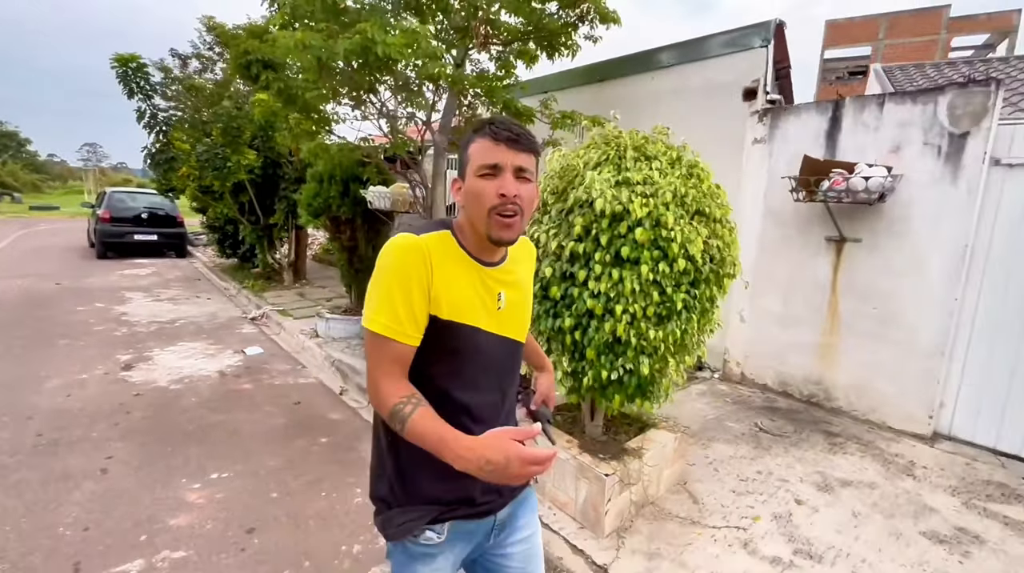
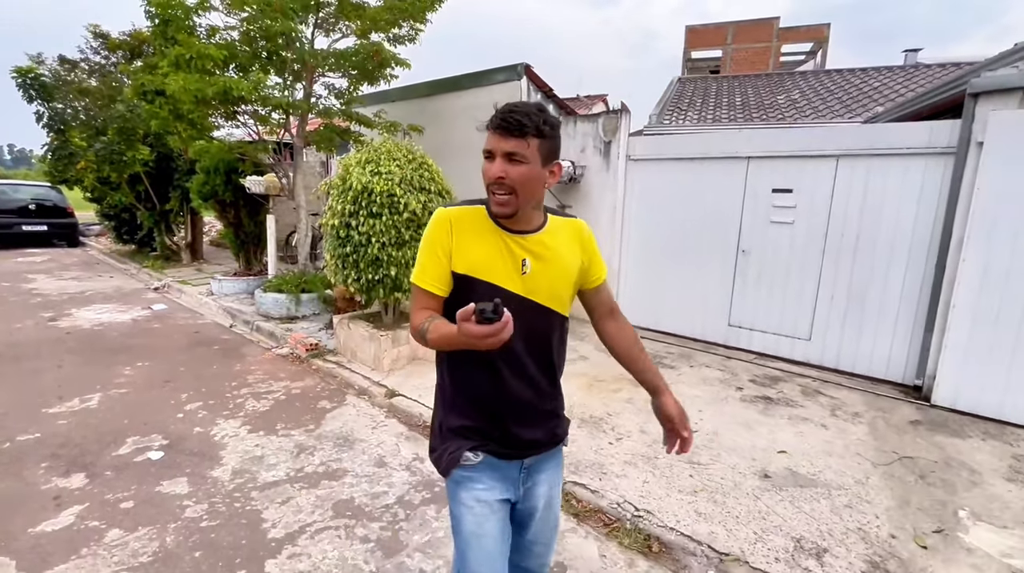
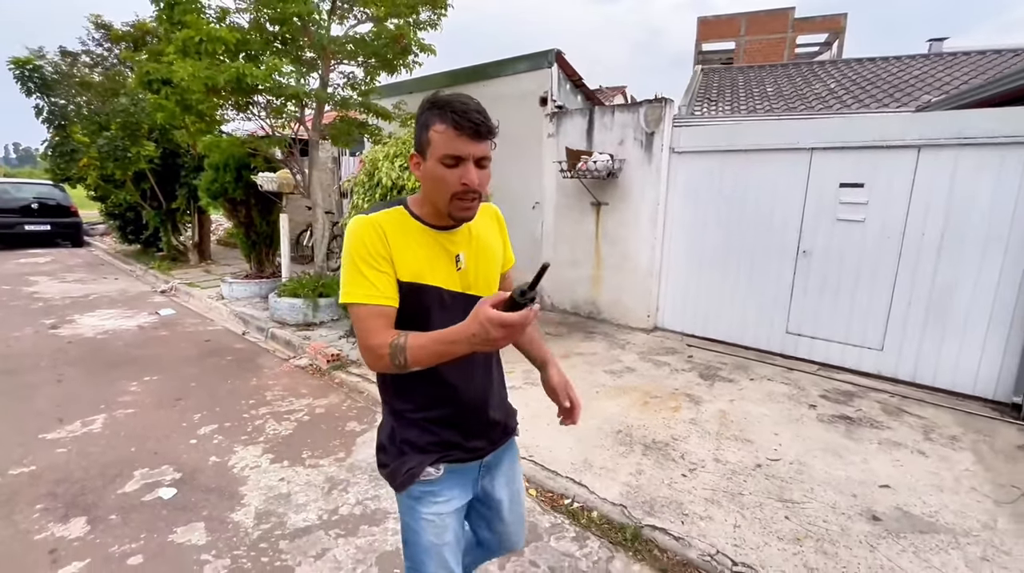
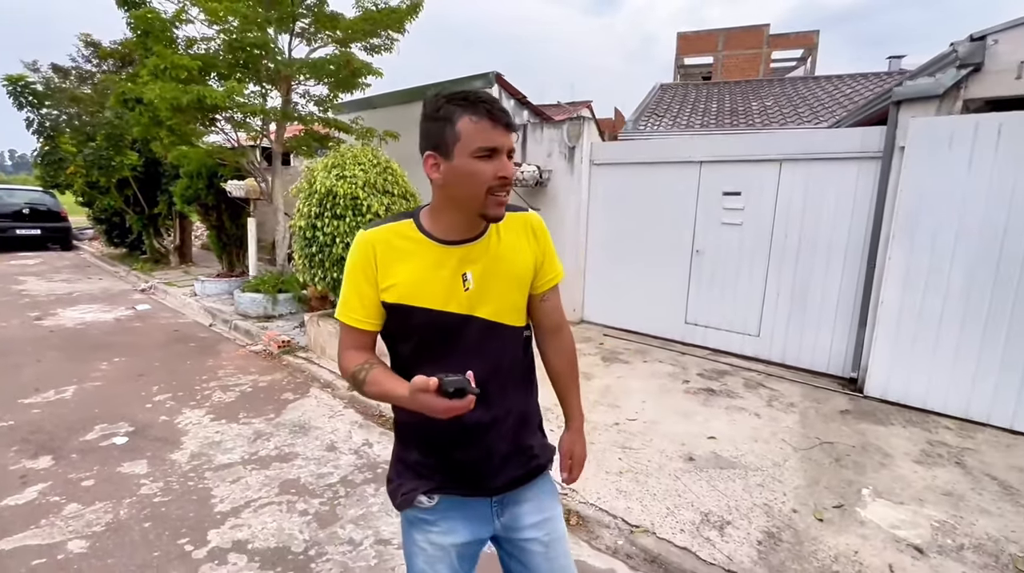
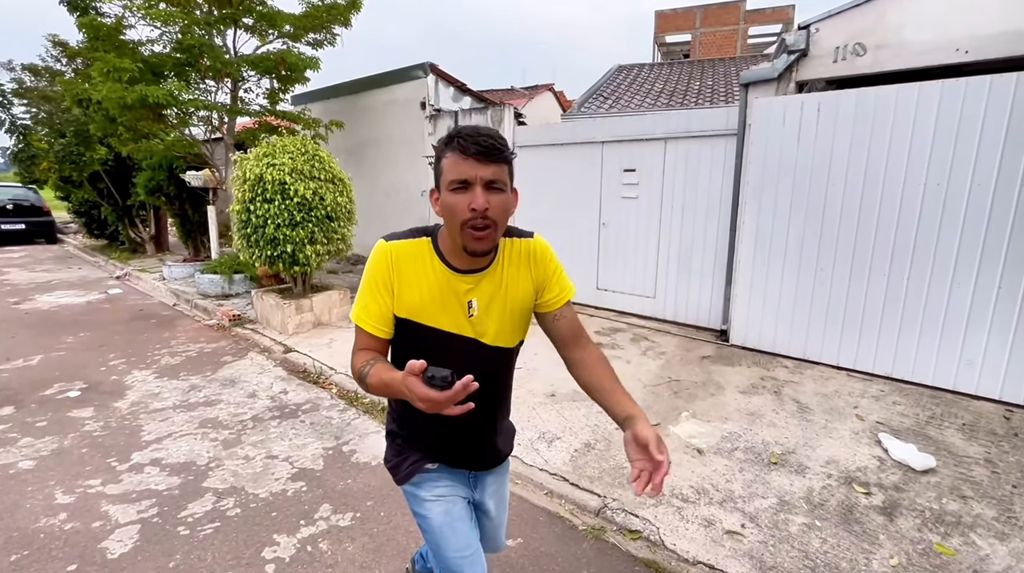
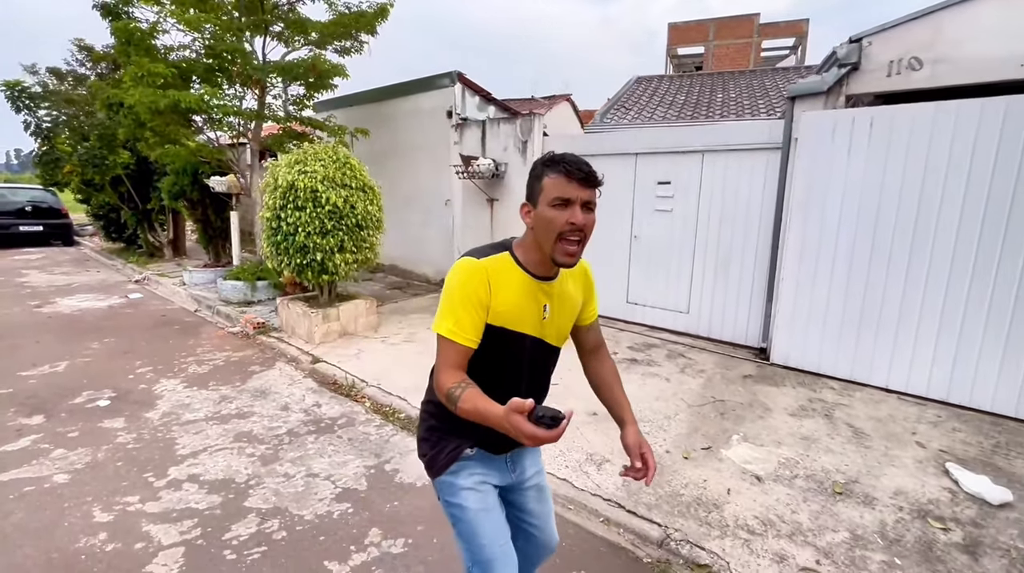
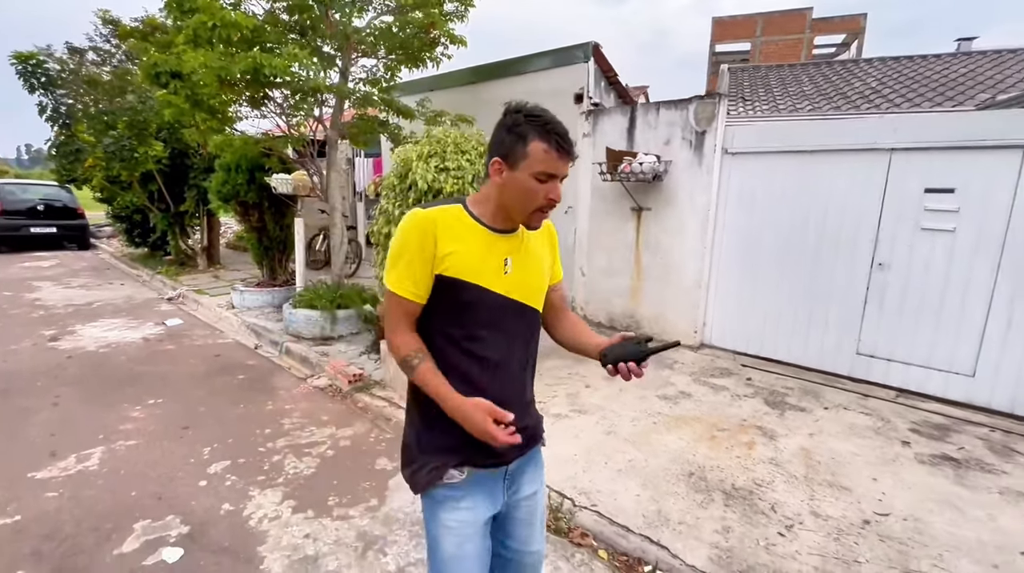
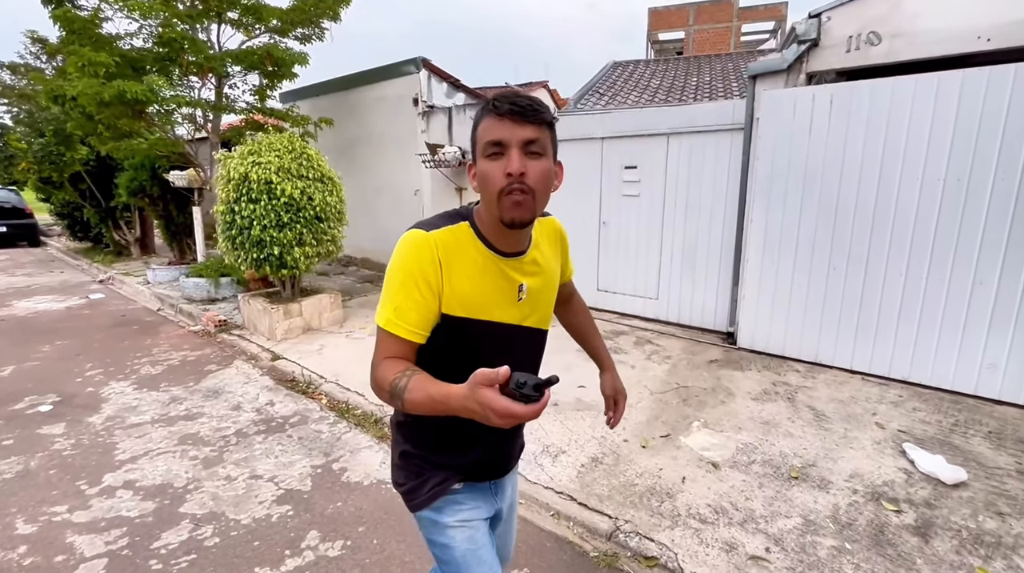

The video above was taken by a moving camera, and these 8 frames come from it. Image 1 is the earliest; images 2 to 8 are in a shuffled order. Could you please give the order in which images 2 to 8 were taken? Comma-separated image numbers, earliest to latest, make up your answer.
7, 3, 2, 4, 6, 5, 8
